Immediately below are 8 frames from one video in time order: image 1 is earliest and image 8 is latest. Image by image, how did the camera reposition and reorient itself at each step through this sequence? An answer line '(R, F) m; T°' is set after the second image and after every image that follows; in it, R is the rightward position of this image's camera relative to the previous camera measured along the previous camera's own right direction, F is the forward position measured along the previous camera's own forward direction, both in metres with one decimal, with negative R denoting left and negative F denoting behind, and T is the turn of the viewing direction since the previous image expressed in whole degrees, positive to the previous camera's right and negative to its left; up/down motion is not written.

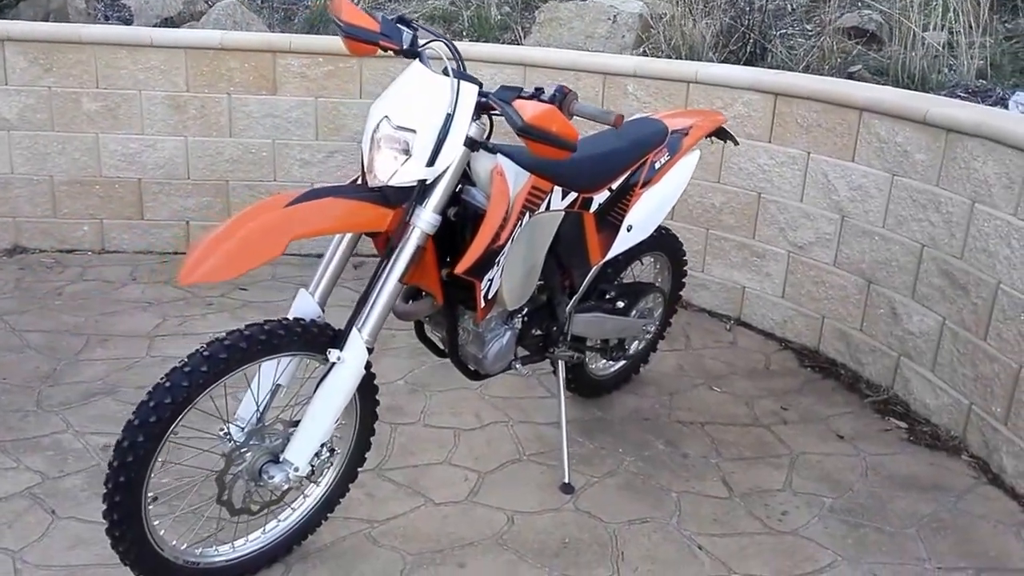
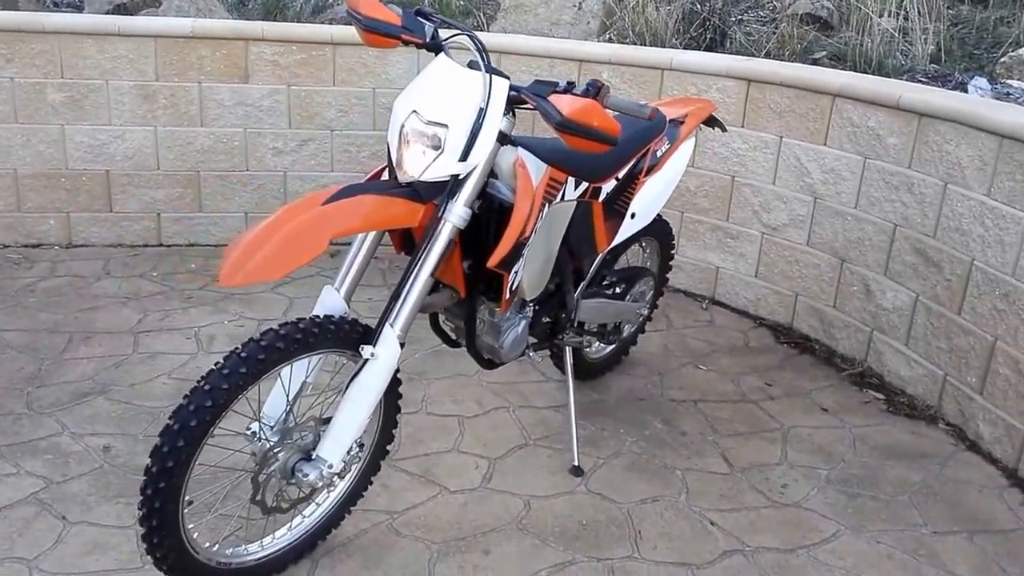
(-0.3, 0.0) m; +5°
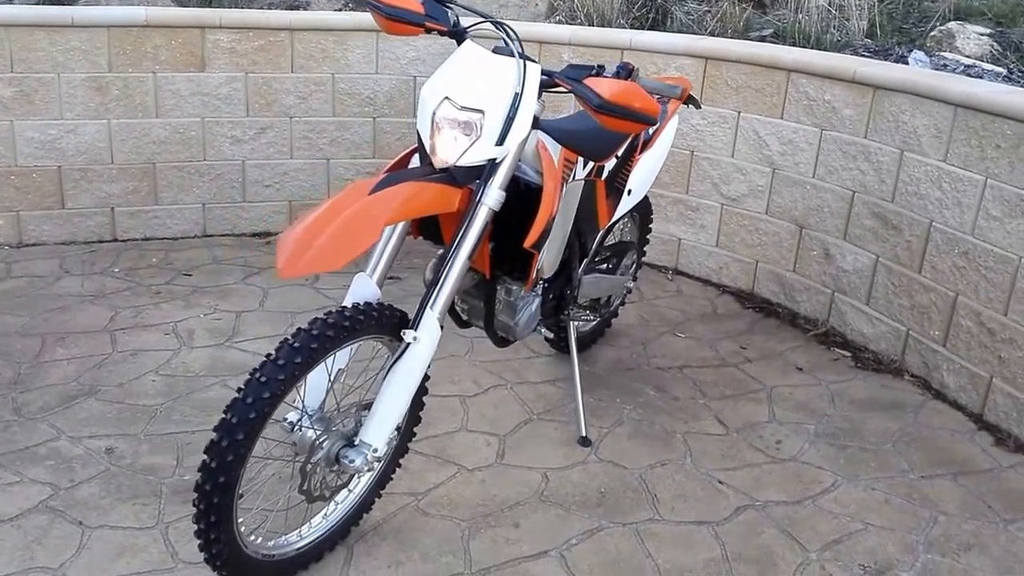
(-0.3, 0.0) m; +6°
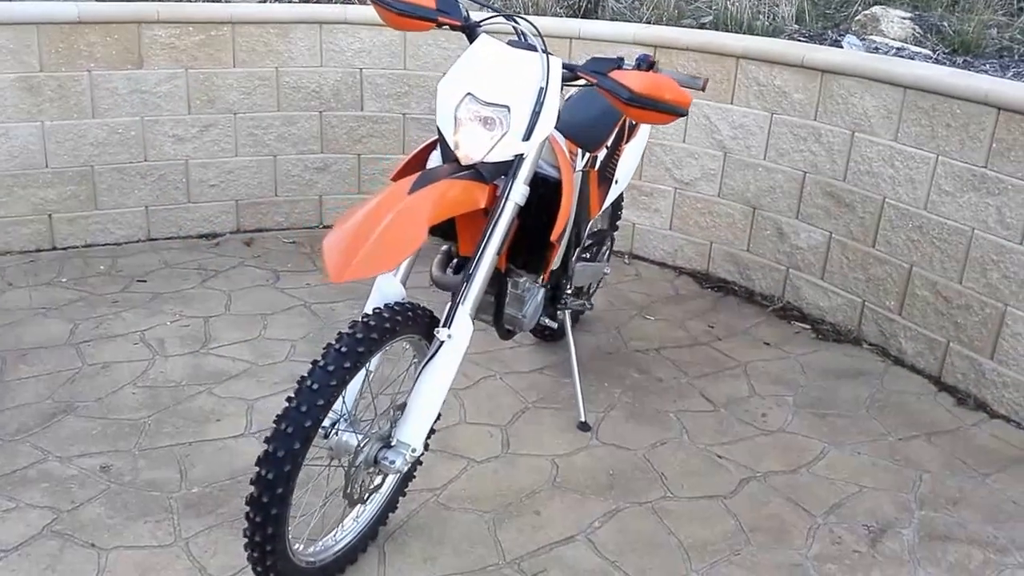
(-0.4, 0.0) m; +7°
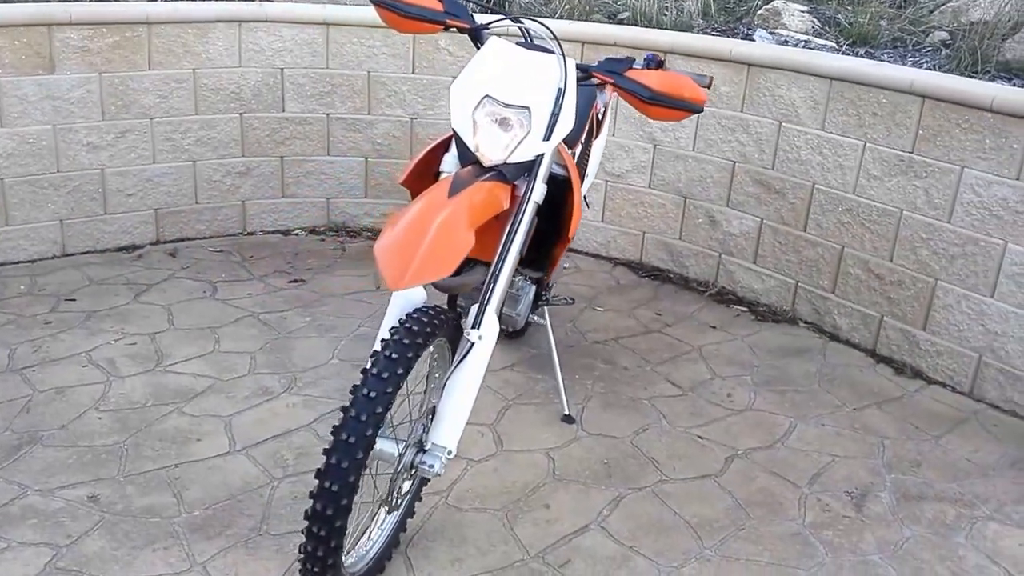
(-0.4, 0.0) m; +9°
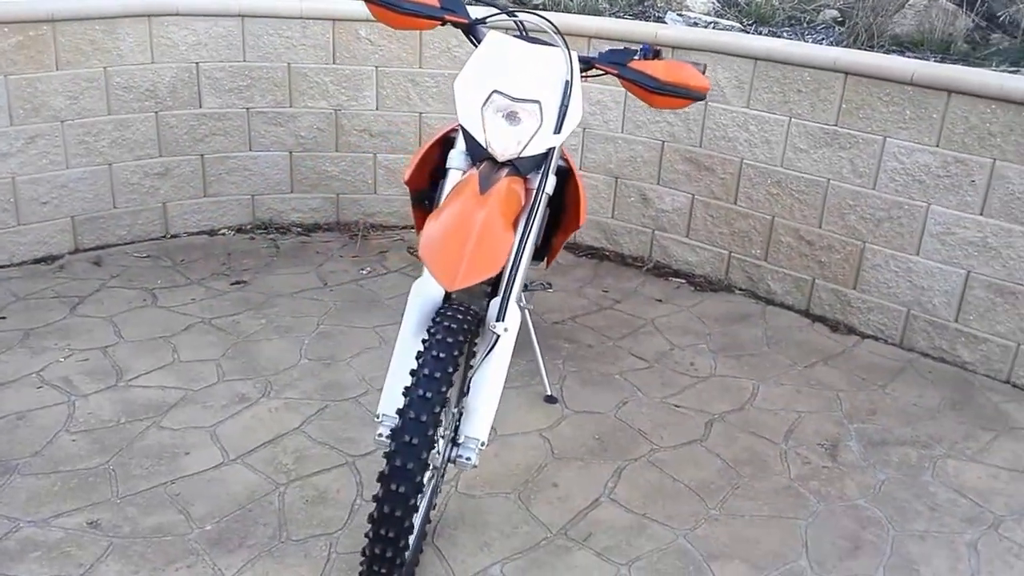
(-0.4, 0.0) m; +9°
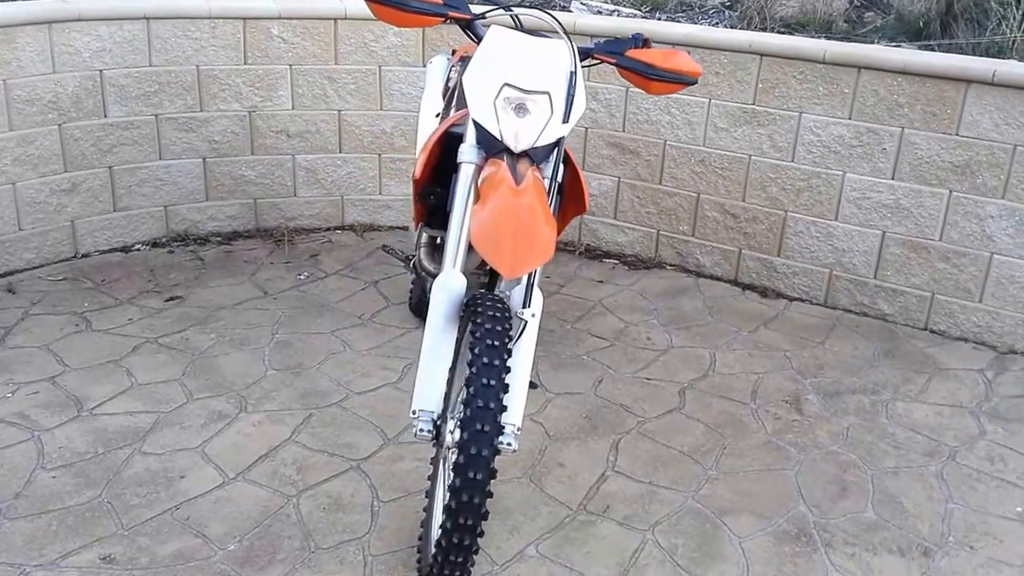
(-0.5, 0.0) m; +10°
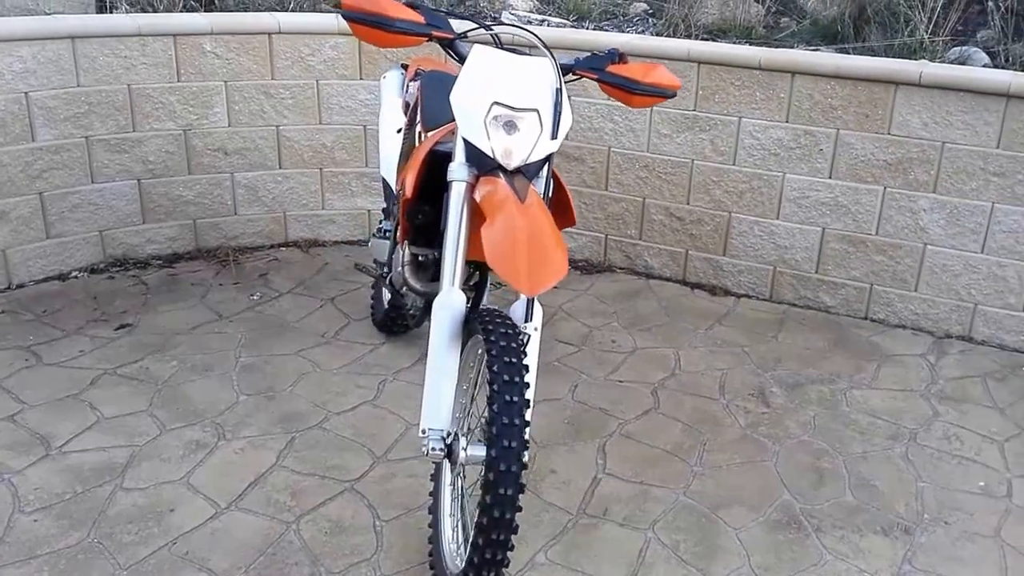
(-0.3, 0.0) m; +6°
